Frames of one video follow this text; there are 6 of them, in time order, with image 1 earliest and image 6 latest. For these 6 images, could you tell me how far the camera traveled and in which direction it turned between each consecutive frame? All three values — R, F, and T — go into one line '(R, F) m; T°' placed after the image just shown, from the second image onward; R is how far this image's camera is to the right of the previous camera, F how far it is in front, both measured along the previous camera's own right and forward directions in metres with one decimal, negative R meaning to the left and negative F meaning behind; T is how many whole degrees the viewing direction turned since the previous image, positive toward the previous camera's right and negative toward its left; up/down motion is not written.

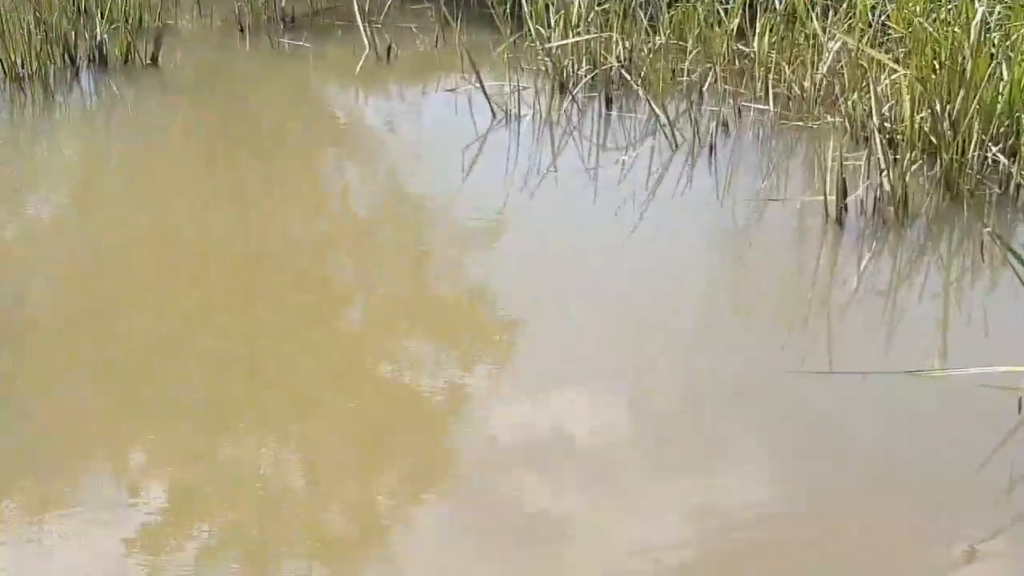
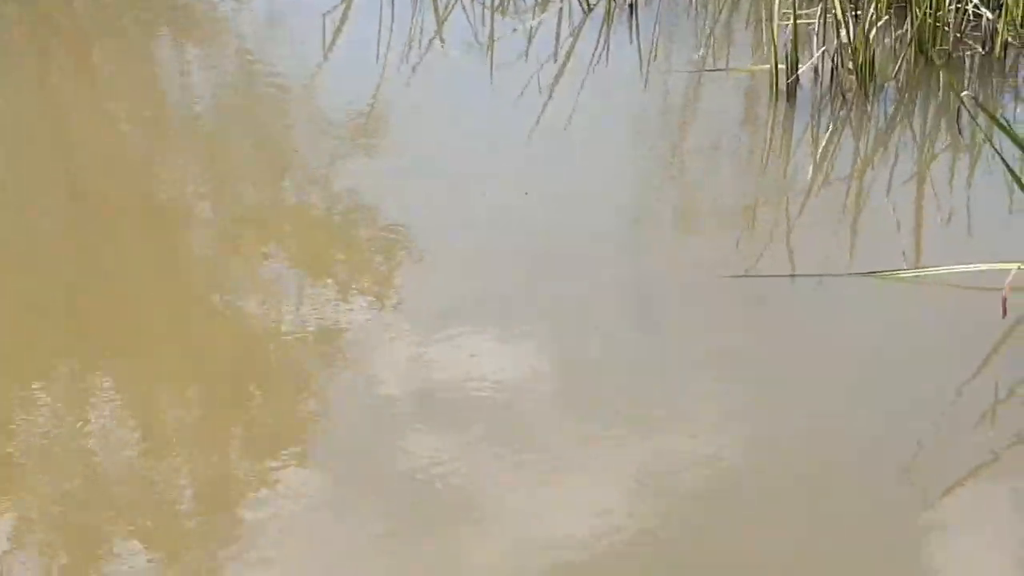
(-0.2, +0.5) m; +12°
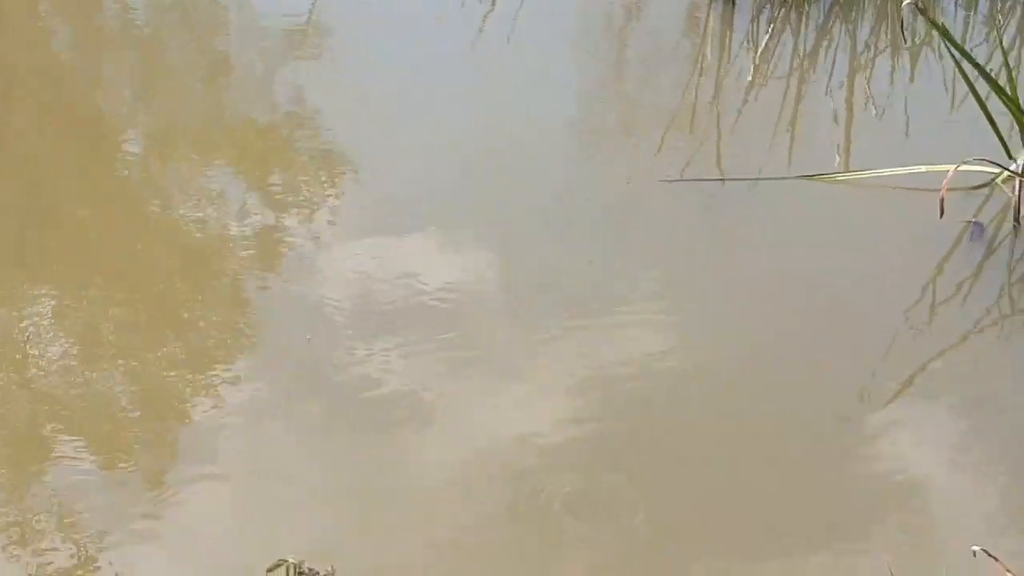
(0.0, 0.0) m; +2°
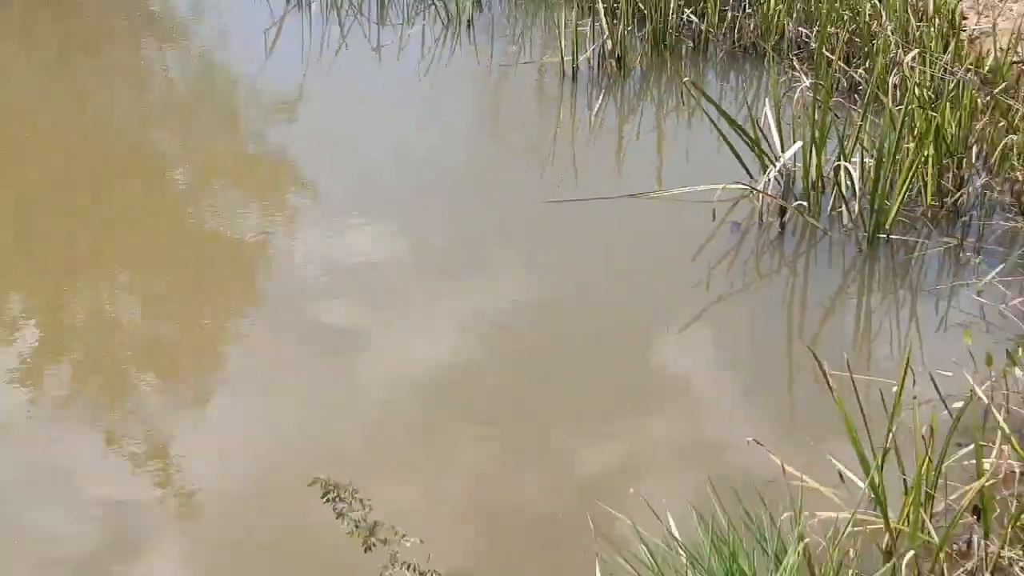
(+0.1, -1.0) m; +3°
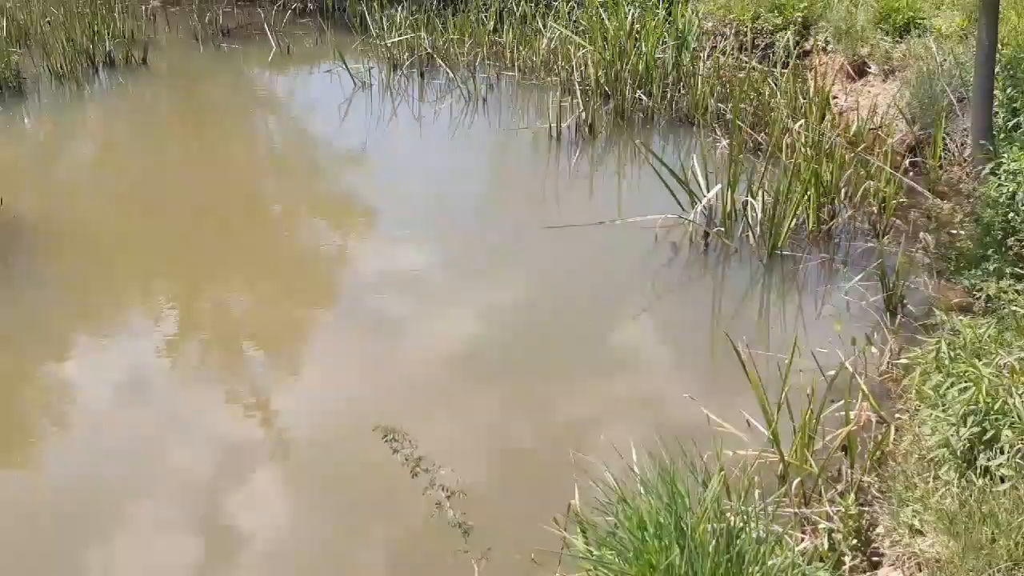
(+0.1, -1.1) m; -2°
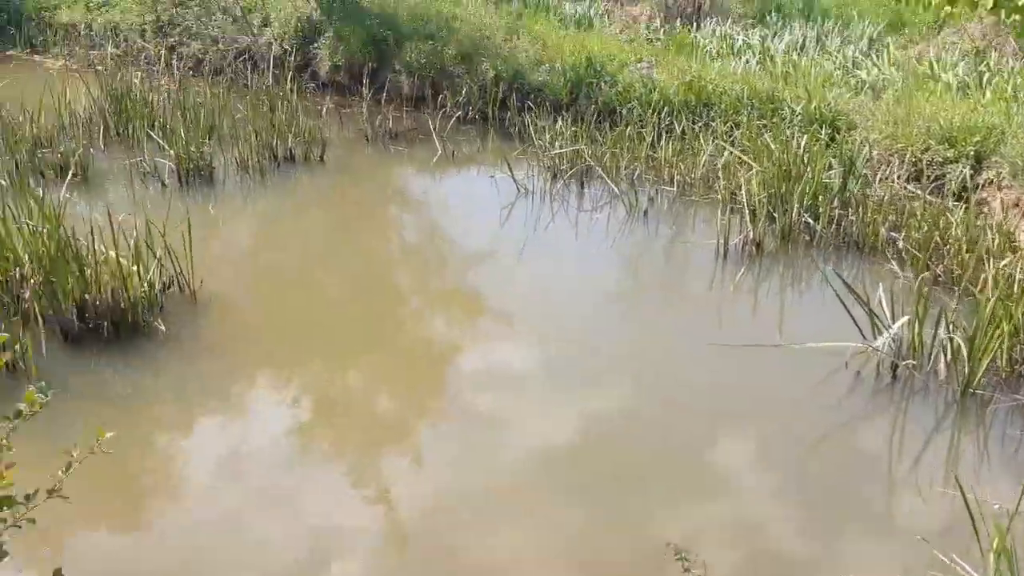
(-0.3, 0.0) m; -5°
